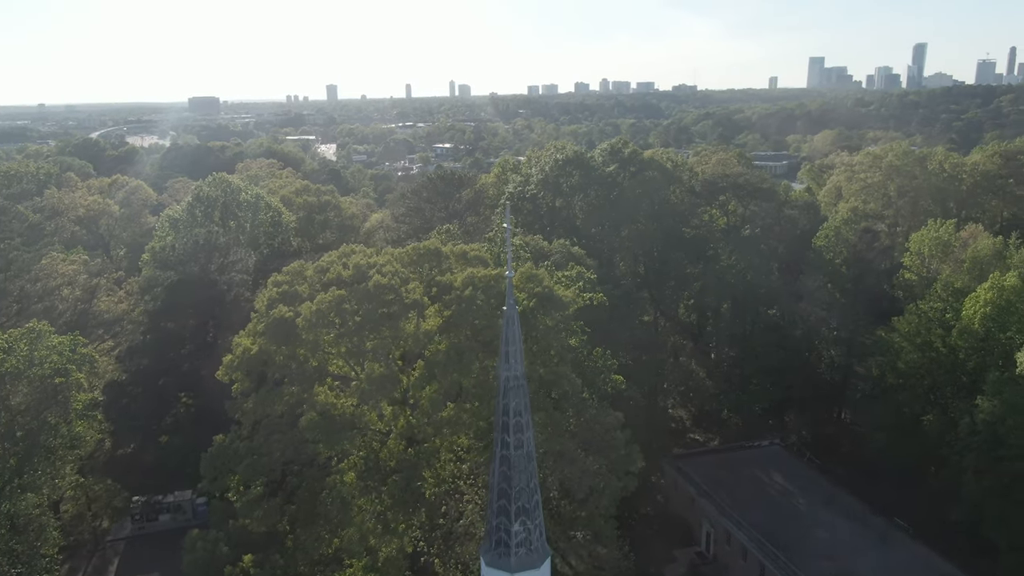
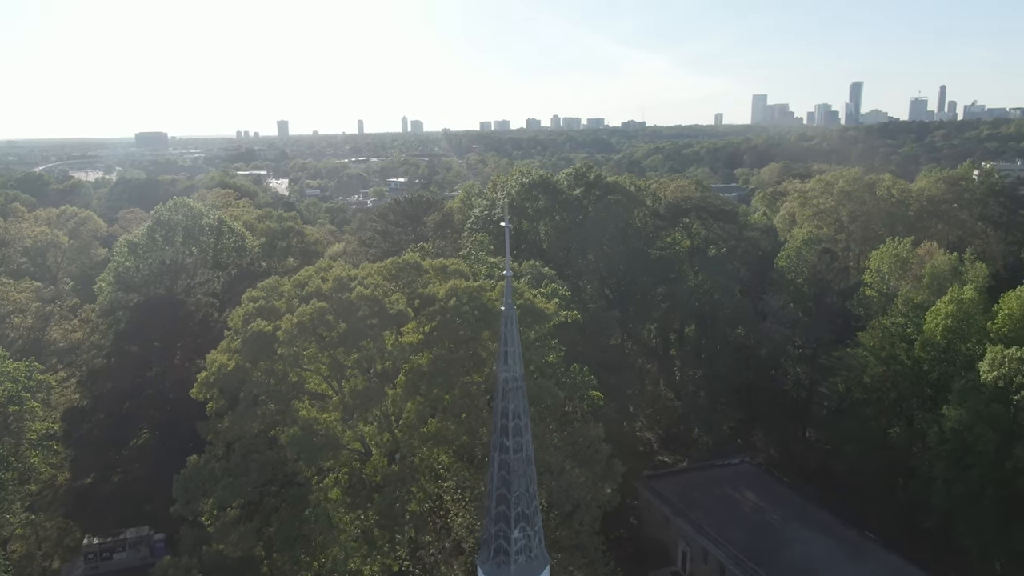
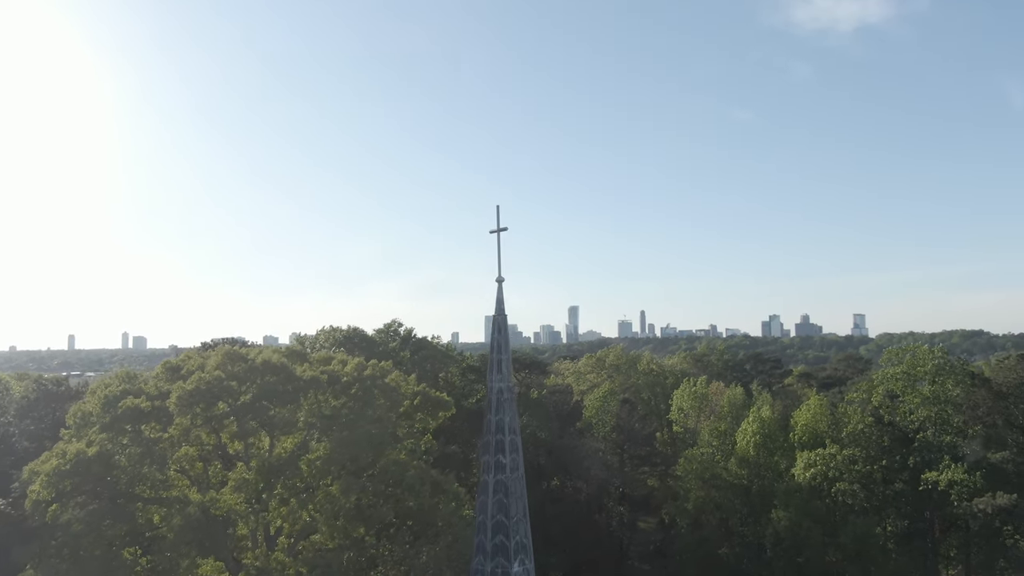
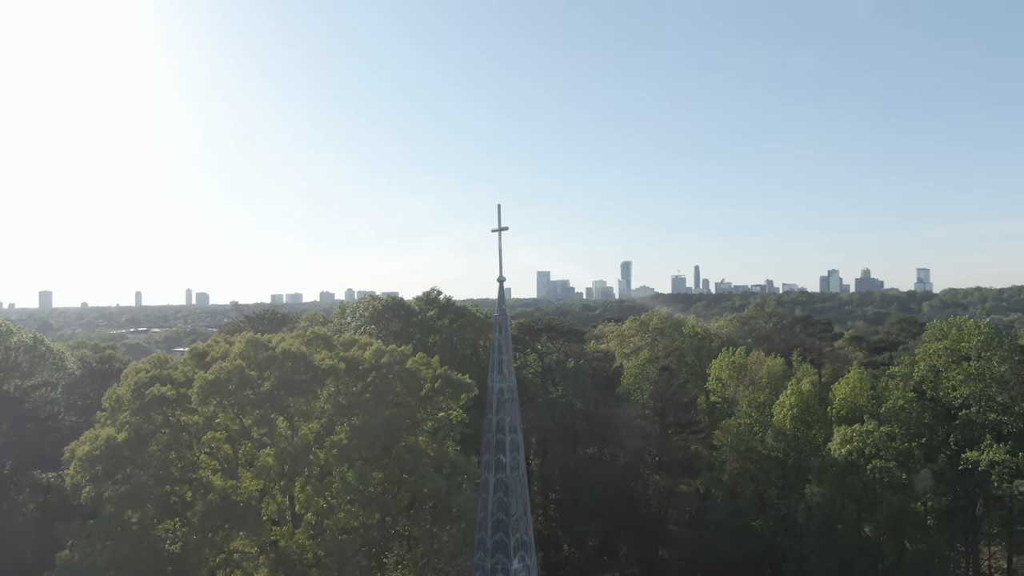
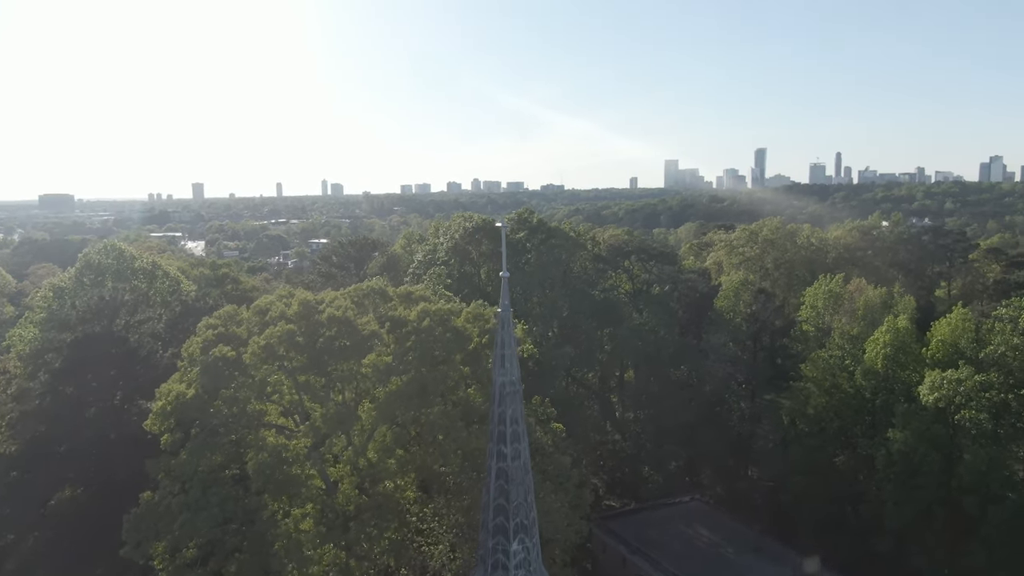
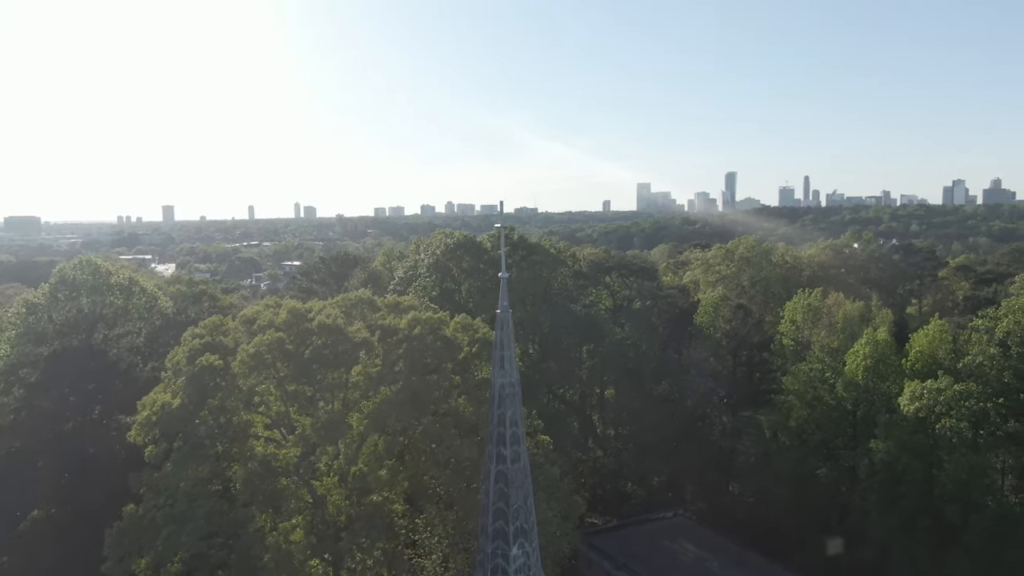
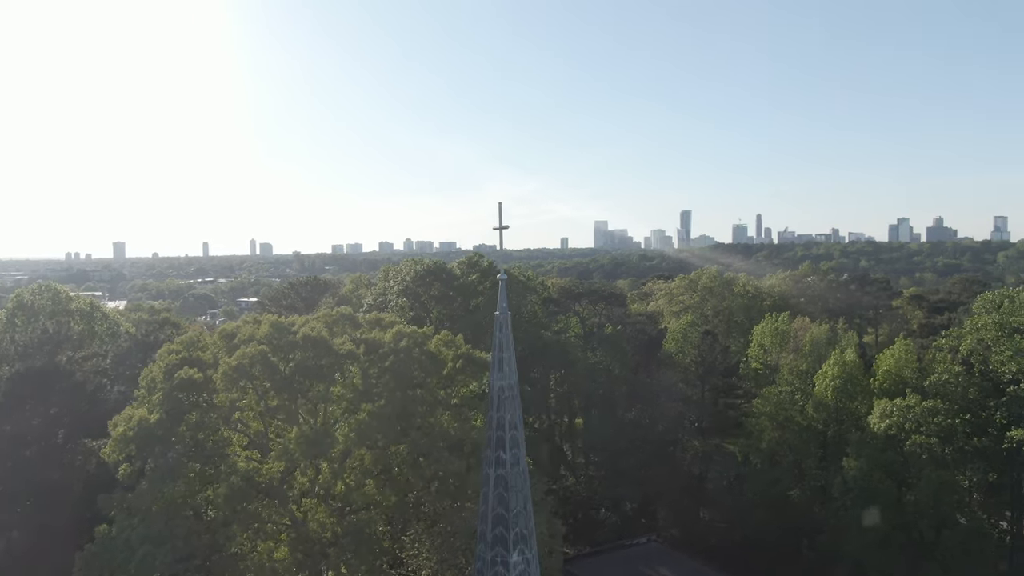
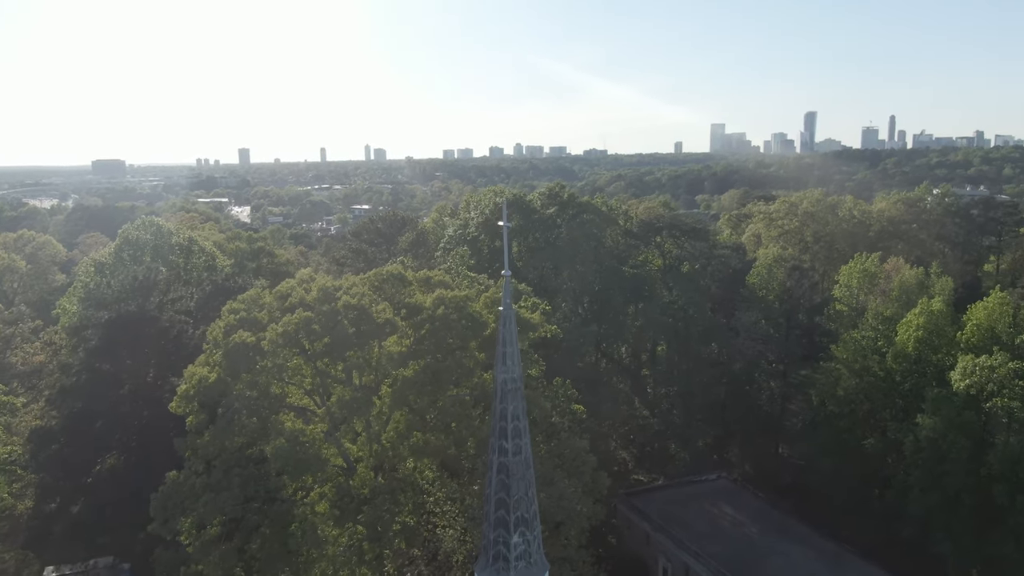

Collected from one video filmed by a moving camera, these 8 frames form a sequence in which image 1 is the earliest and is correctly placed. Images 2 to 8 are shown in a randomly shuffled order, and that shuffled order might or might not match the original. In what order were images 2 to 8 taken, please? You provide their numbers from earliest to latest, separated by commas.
2, 8, 5, 6, 7, 4, 3
